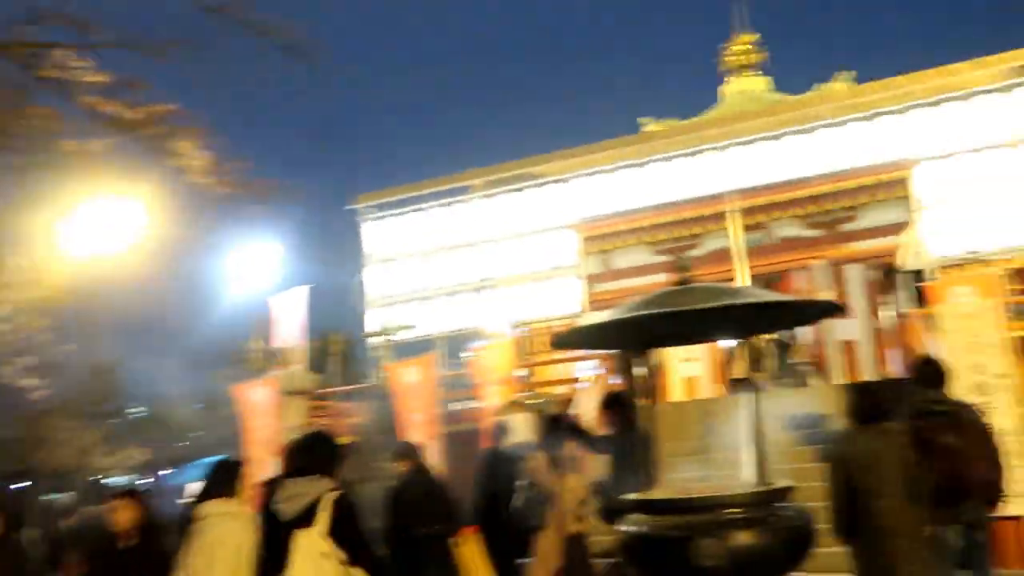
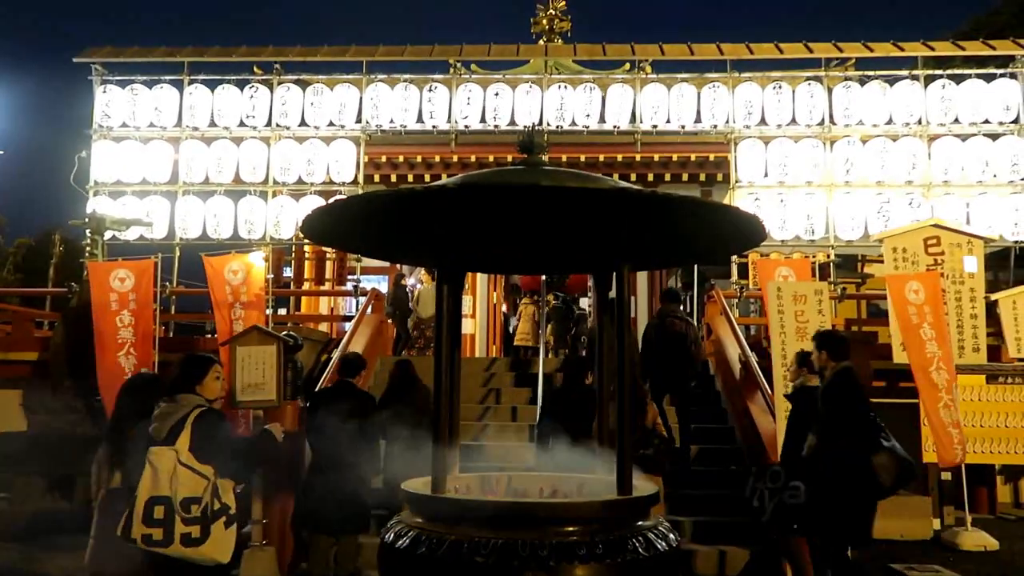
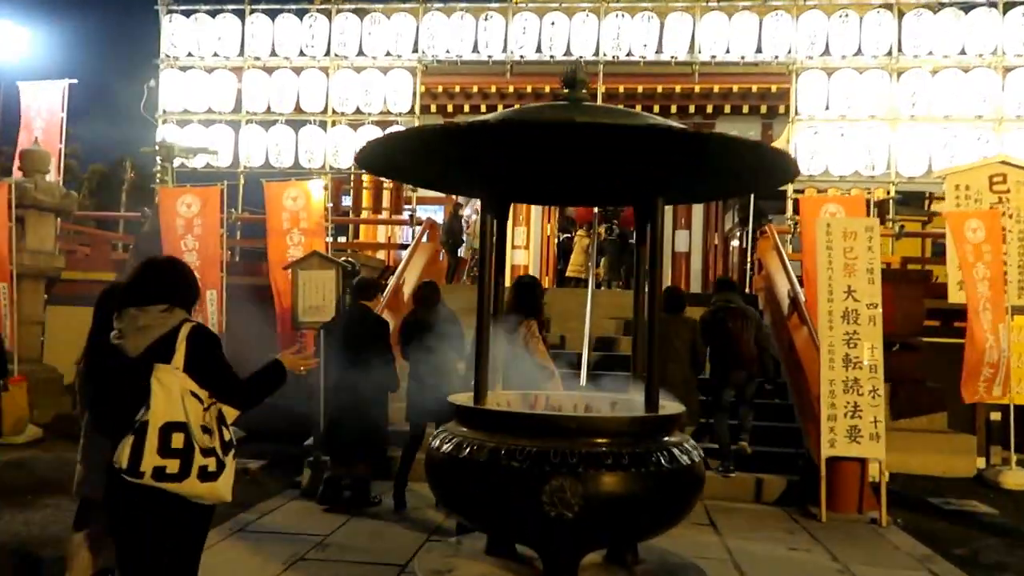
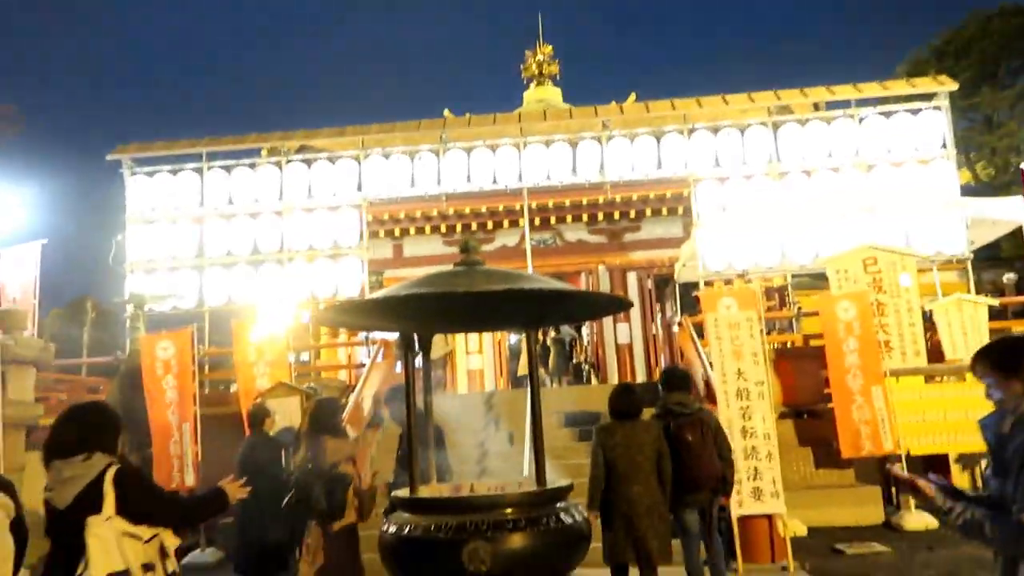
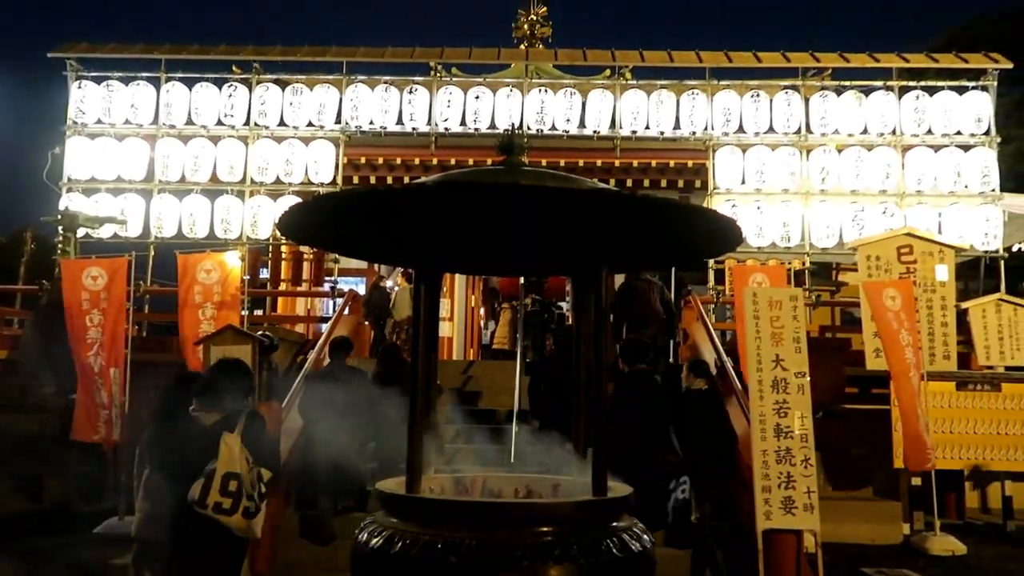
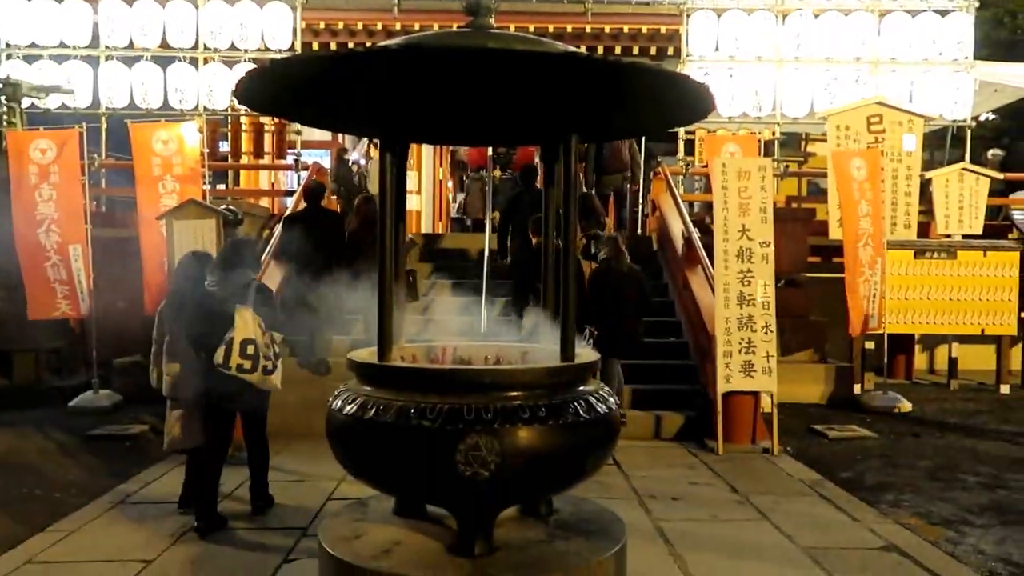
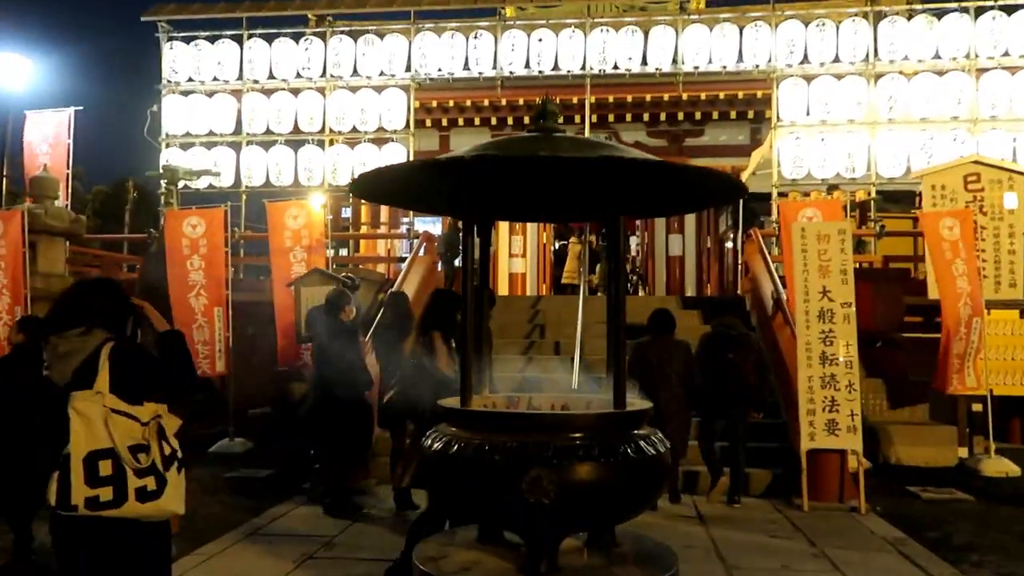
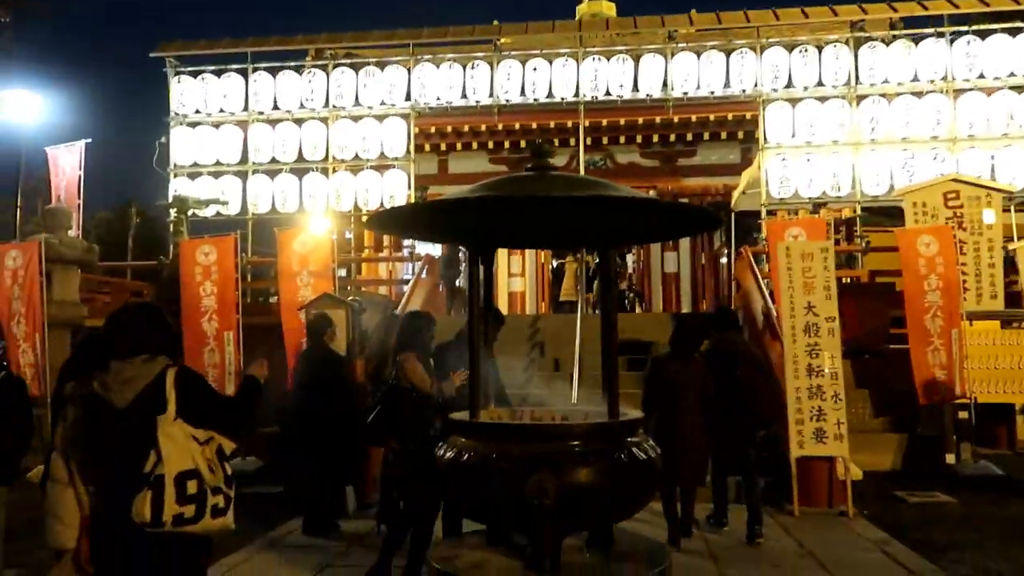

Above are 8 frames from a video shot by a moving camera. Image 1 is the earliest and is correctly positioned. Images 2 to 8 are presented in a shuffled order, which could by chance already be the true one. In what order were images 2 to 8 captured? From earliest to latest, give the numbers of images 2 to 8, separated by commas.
4, 8, 7, 3, 2, 5, 6
